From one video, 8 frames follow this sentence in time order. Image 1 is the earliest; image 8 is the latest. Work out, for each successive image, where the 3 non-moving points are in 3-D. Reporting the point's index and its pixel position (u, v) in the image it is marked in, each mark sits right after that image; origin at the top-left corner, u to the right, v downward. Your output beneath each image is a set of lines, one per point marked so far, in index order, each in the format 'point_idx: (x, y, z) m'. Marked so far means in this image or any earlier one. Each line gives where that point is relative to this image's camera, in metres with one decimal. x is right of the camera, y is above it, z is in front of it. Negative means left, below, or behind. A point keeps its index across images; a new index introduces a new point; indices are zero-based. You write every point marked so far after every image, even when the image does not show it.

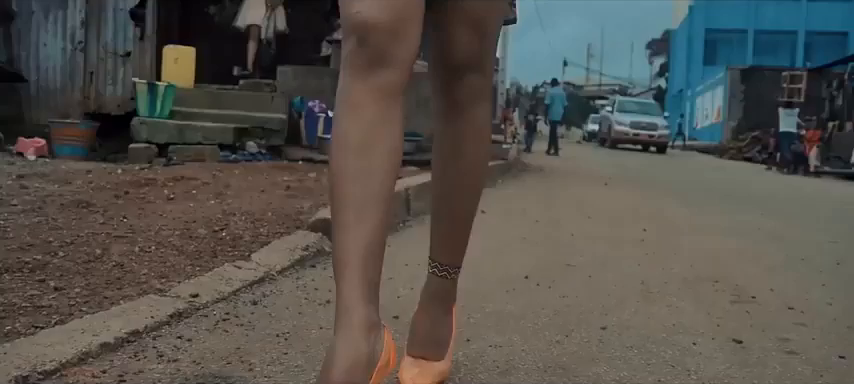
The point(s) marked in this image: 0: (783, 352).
0: (+1.1, -0.5, +2.3) m
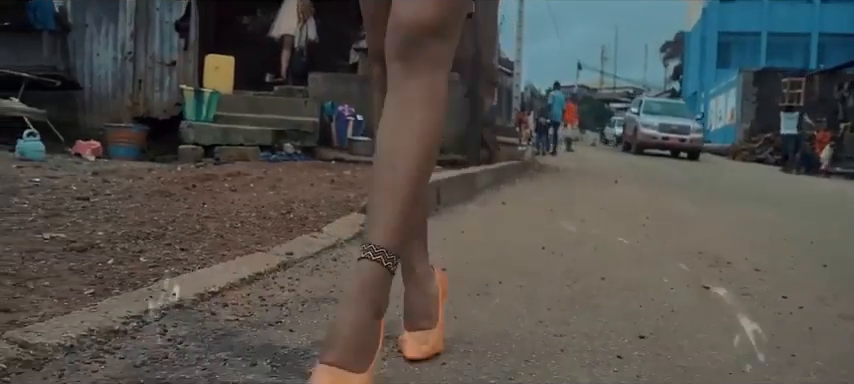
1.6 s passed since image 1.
0: (+1.2, -0.4, +3.0) m
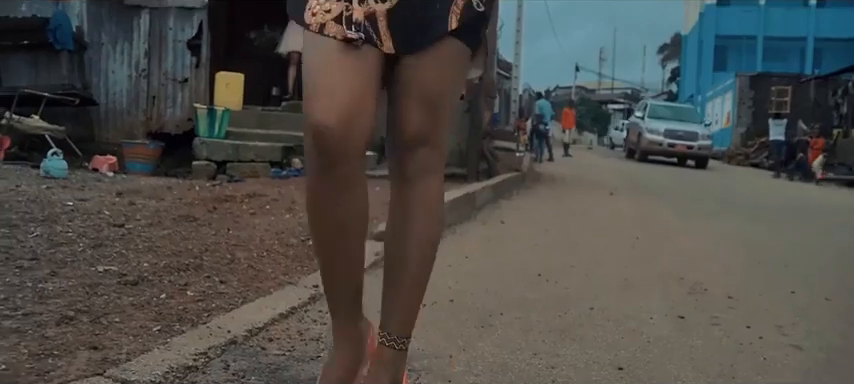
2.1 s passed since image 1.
0: (+1.3, -0.6, +3.5) m
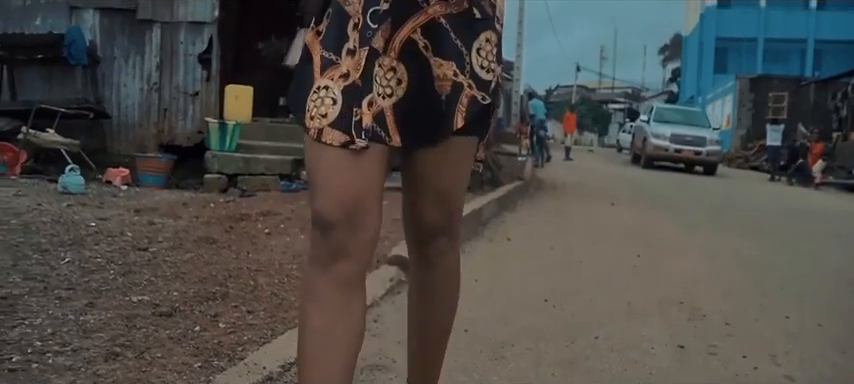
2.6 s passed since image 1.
0: (+1.4, -0.8, +3.7) m
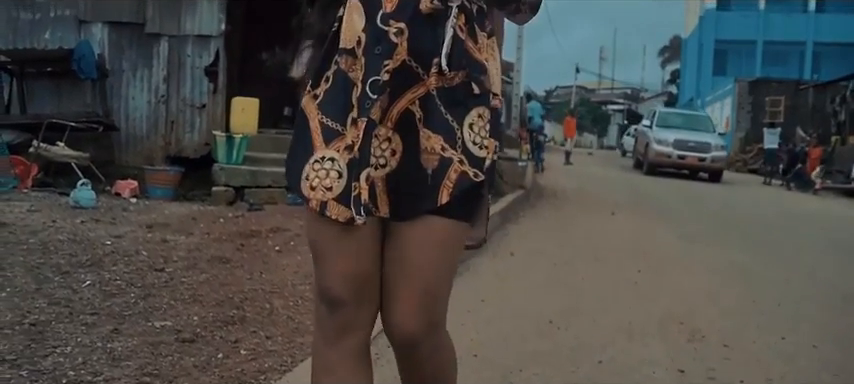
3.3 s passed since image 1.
0: (+1.4, -0.9, +3.9) m
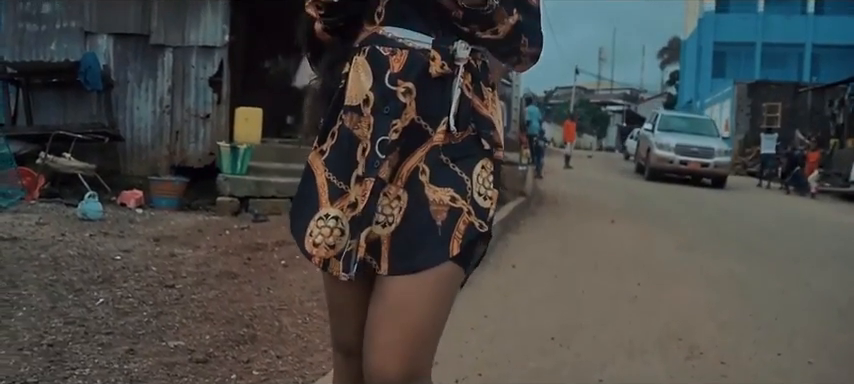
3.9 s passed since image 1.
0: (+1.4, -1.1, +4.0) m
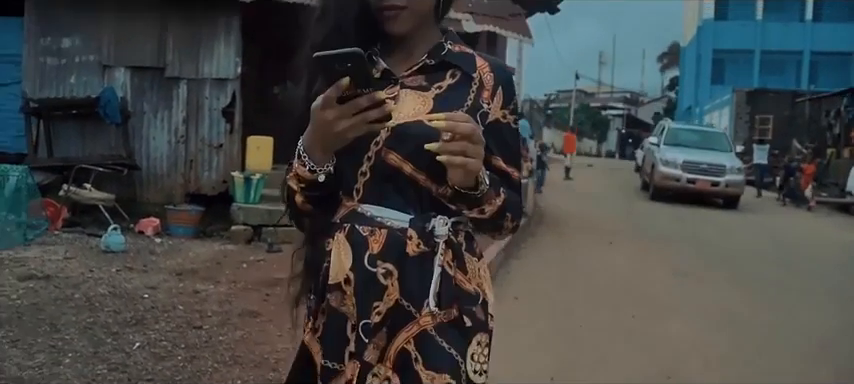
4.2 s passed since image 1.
0: (+1.5, -1.4, +4.5) m
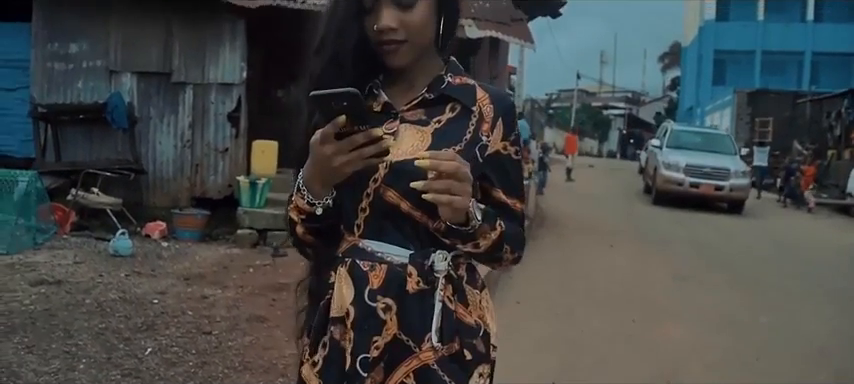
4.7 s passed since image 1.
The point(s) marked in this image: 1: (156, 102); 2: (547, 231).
0: (+1.5, -1.5, +4.6) m
1: (-4.1, +1.4, +11.8) m
2: (+2.2, -0.7, +14.4) m
